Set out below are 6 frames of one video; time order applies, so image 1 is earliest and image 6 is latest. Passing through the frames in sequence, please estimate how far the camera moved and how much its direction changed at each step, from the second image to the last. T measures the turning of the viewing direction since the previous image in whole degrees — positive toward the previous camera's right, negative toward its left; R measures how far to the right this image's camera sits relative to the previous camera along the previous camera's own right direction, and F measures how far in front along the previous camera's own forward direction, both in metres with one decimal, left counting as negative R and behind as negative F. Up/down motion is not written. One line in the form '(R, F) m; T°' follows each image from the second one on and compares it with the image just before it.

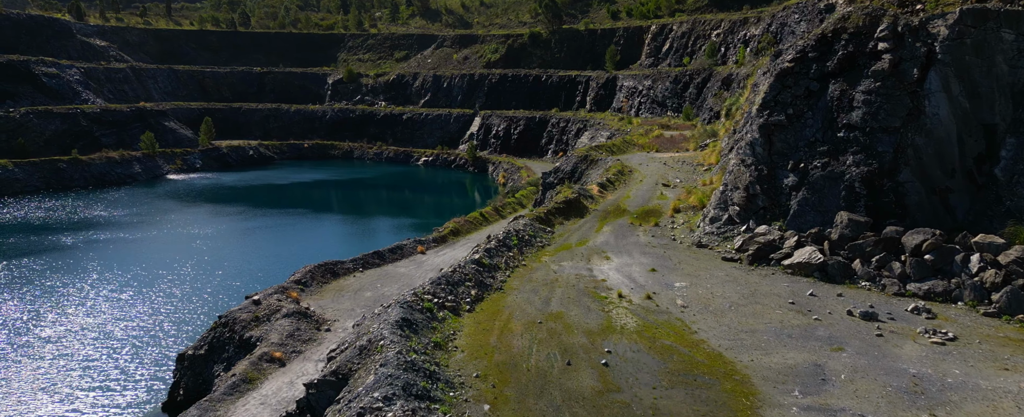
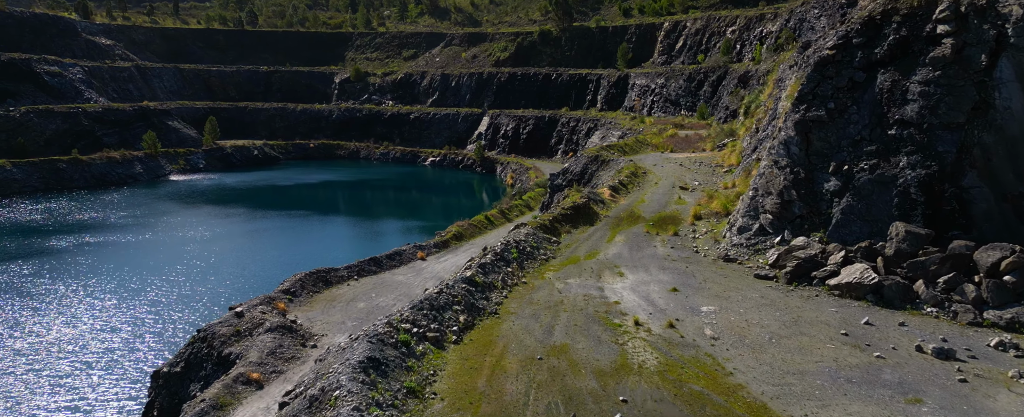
(+0.3, +3.0) m; -1°
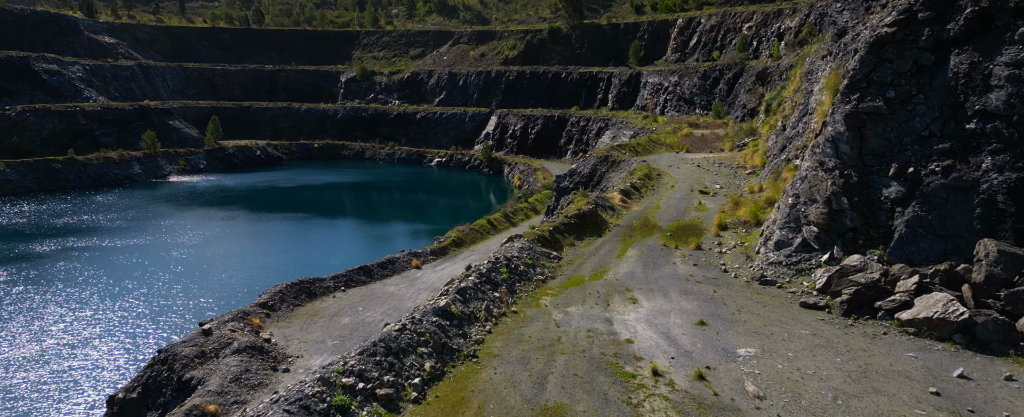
(+0.5, +3.6) m; -1°
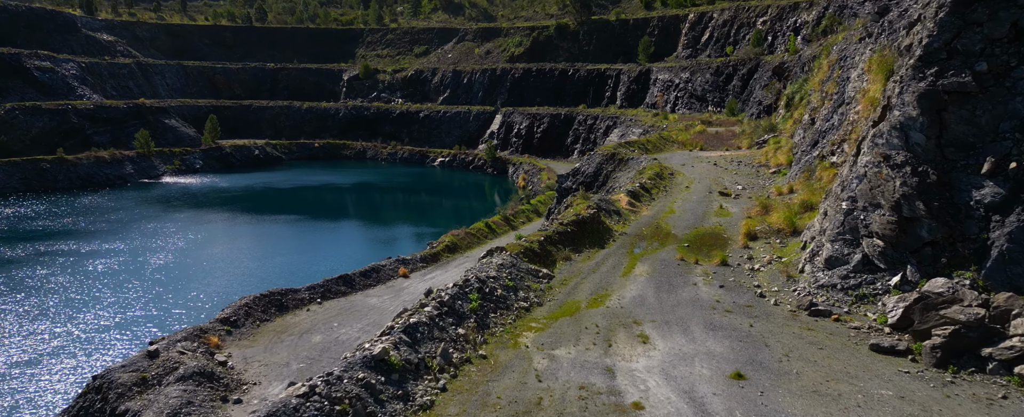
(+0.7, +4.0) m; -1°
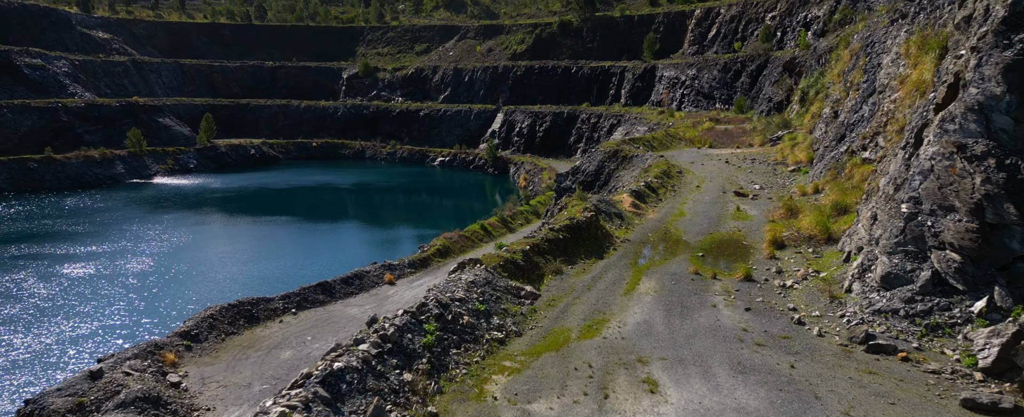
(+0.5, +3.0) m; 0°
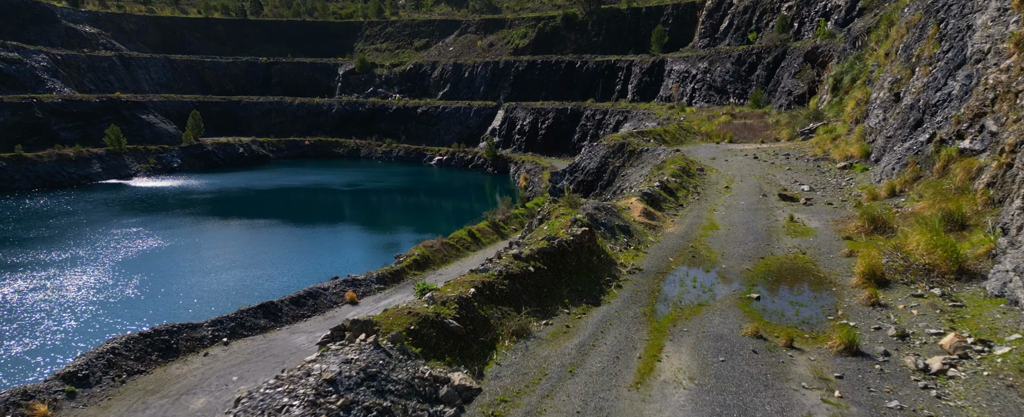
(+0.9, +6.0) m; -1°
